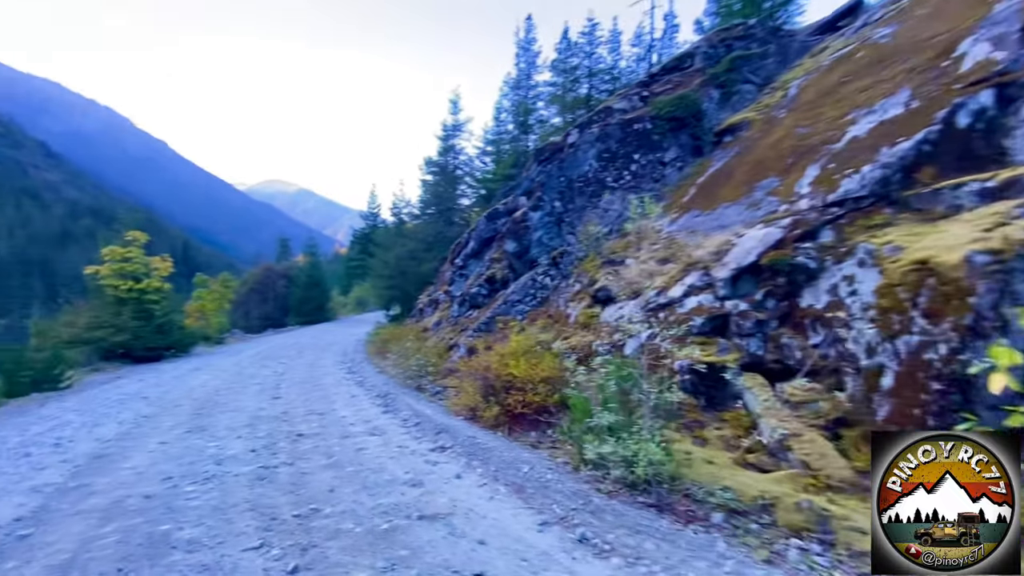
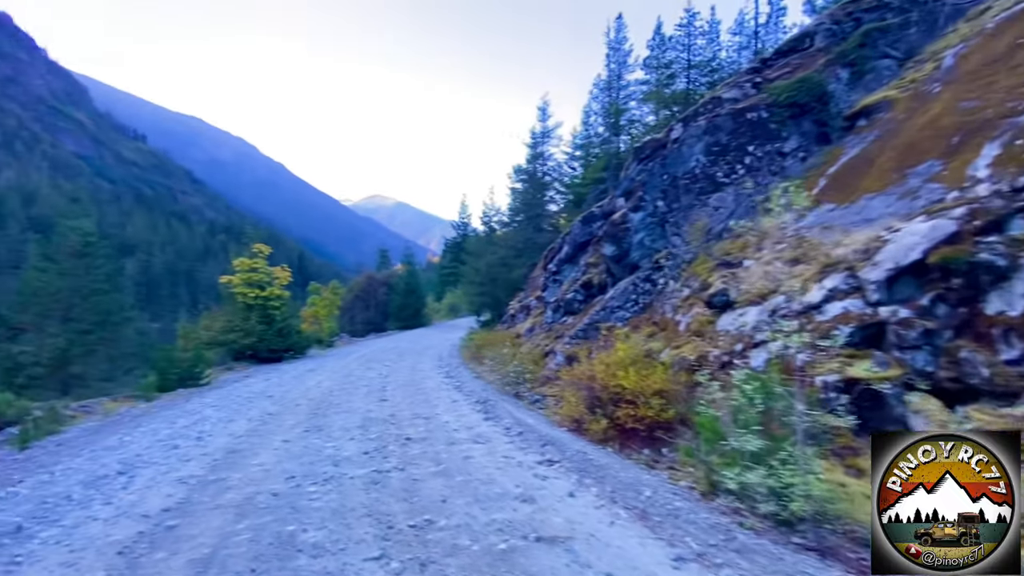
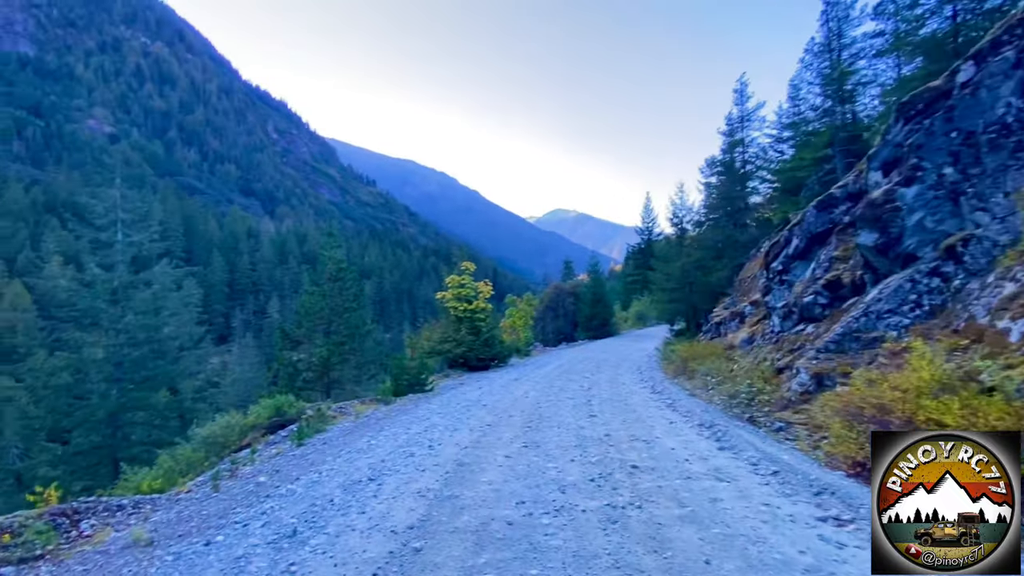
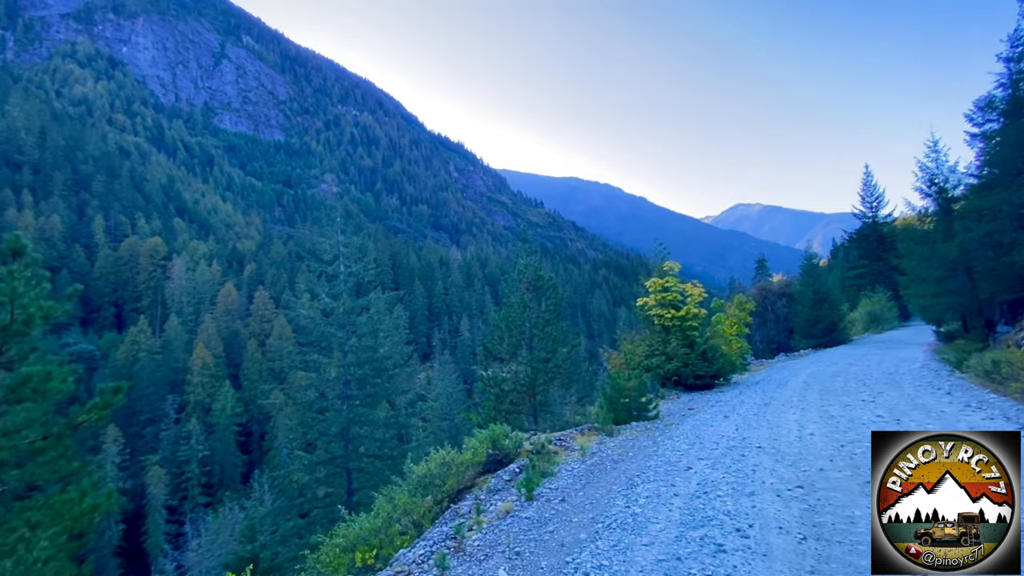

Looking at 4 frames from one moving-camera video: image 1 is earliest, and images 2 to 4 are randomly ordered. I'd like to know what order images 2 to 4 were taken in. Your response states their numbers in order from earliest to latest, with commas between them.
2, 3, 4
